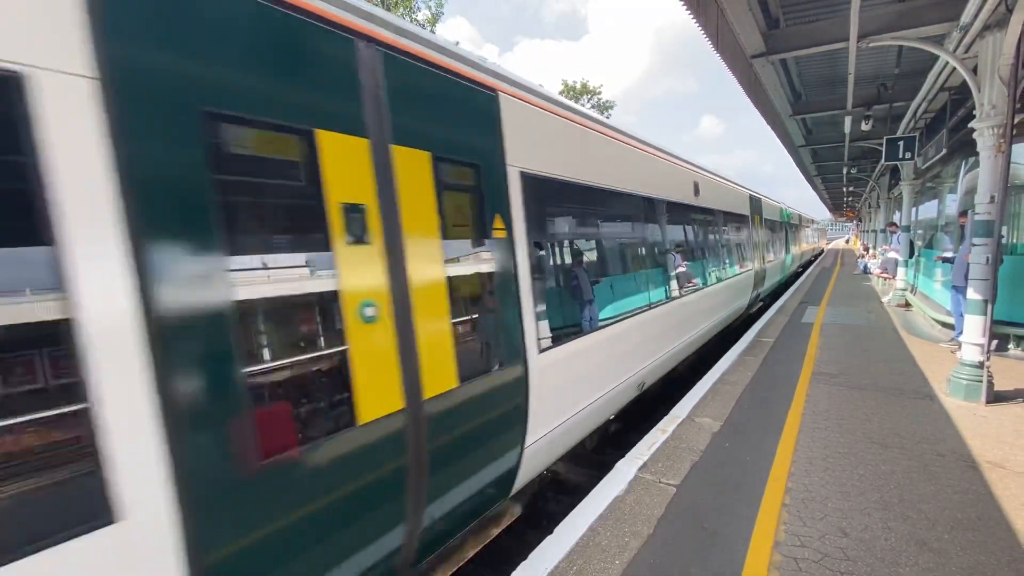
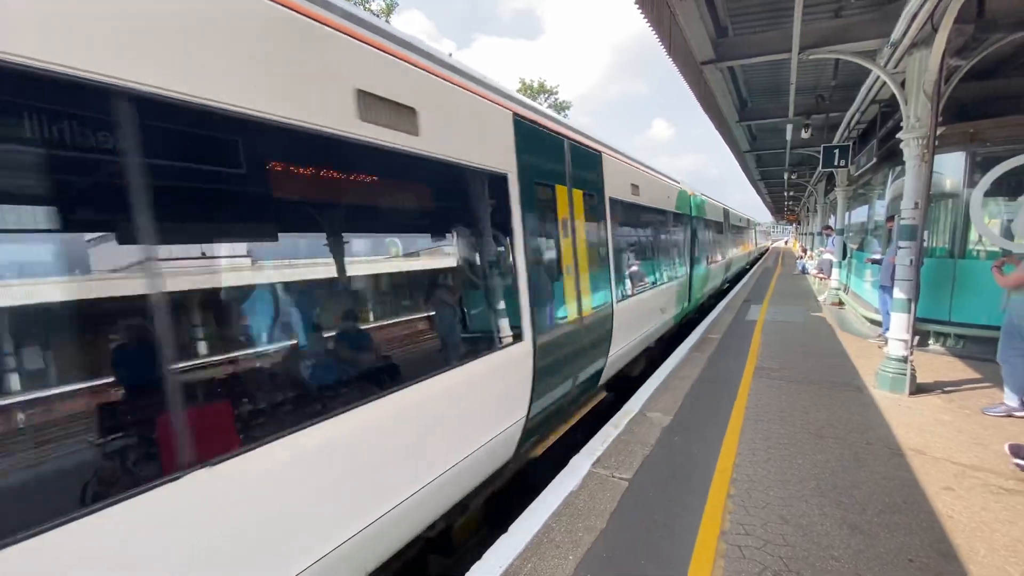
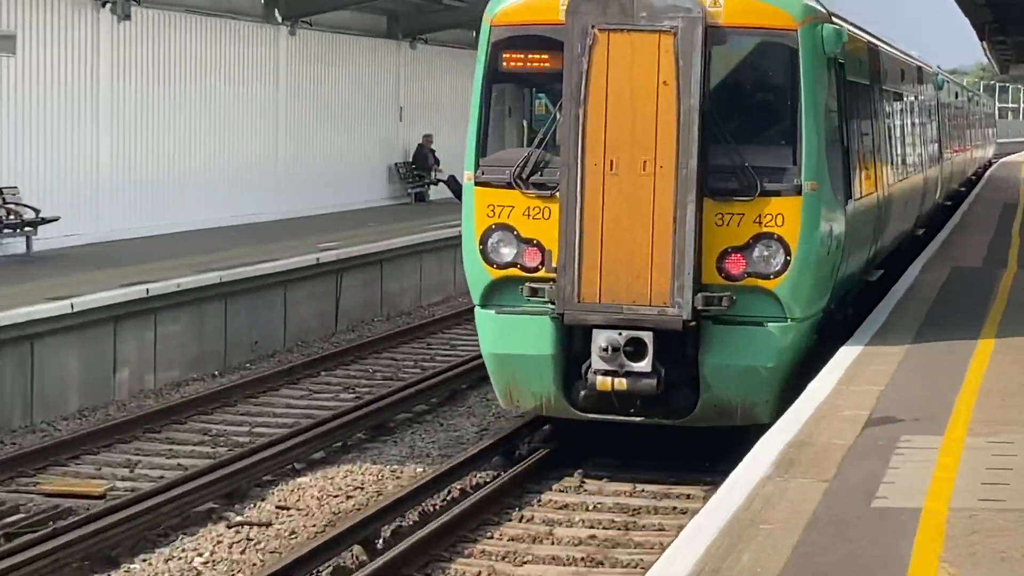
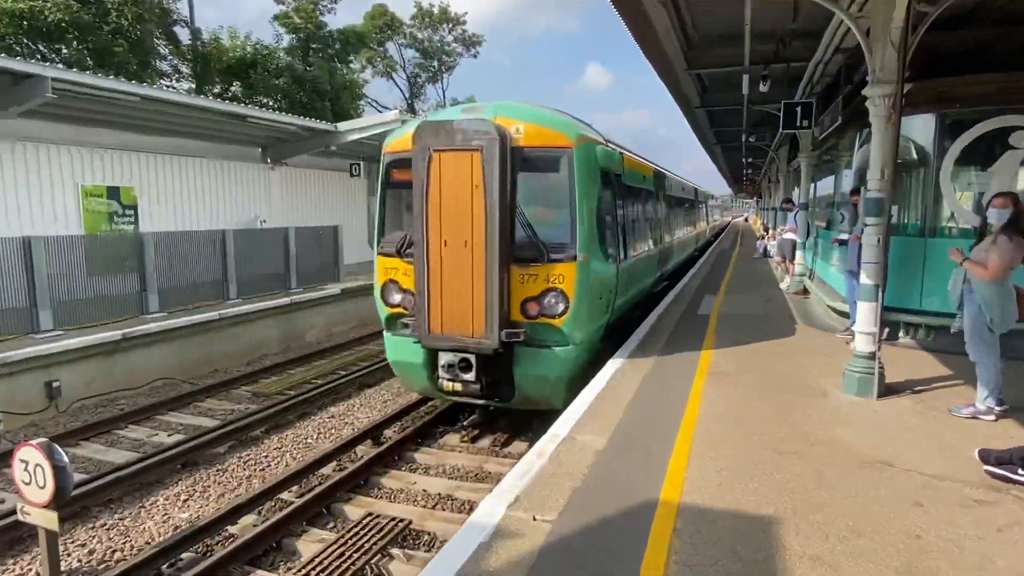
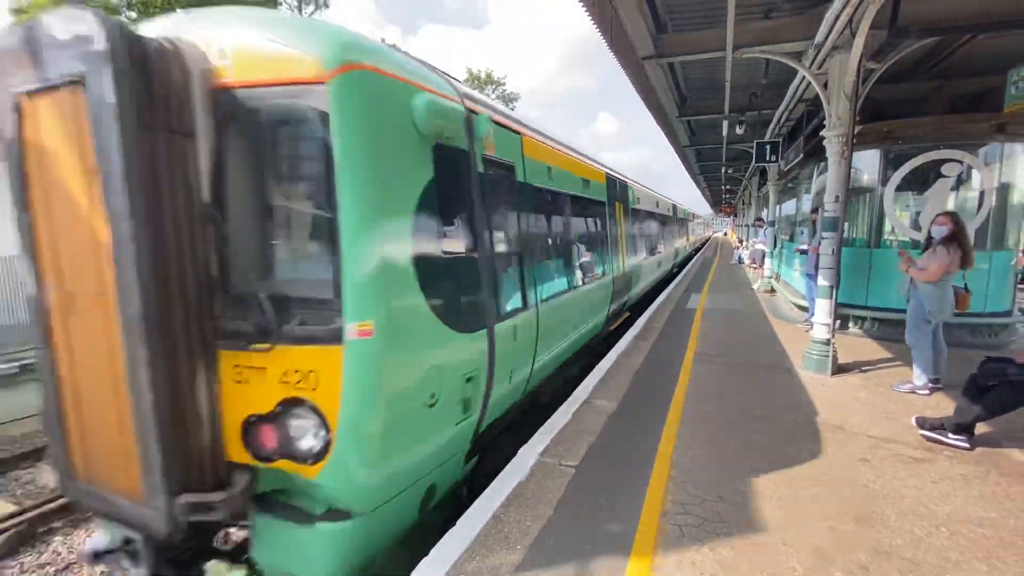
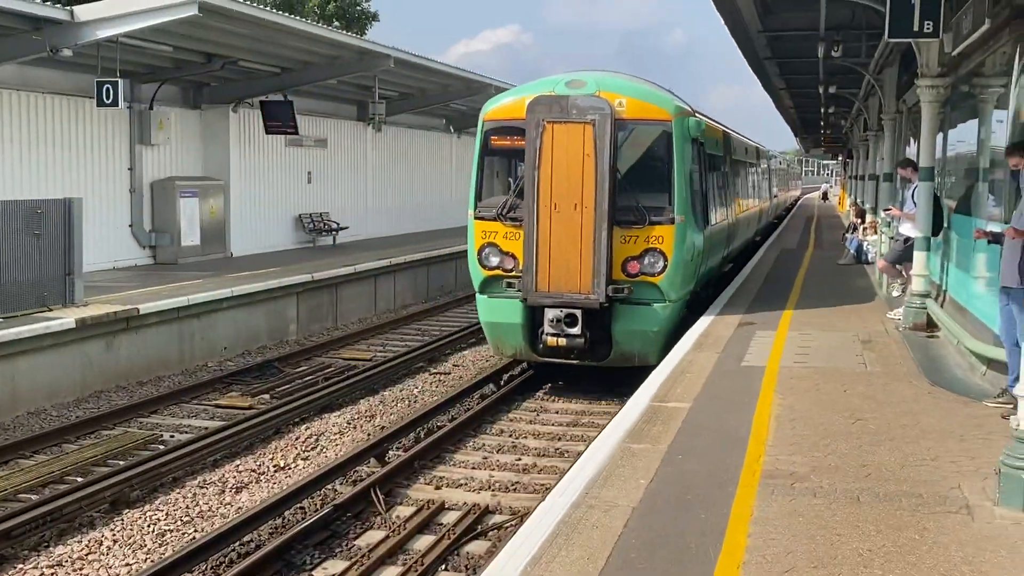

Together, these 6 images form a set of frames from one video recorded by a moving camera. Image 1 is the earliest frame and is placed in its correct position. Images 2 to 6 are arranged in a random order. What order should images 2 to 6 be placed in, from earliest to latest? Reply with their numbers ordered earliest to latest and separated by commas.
2, 5, 4, 6, 3
